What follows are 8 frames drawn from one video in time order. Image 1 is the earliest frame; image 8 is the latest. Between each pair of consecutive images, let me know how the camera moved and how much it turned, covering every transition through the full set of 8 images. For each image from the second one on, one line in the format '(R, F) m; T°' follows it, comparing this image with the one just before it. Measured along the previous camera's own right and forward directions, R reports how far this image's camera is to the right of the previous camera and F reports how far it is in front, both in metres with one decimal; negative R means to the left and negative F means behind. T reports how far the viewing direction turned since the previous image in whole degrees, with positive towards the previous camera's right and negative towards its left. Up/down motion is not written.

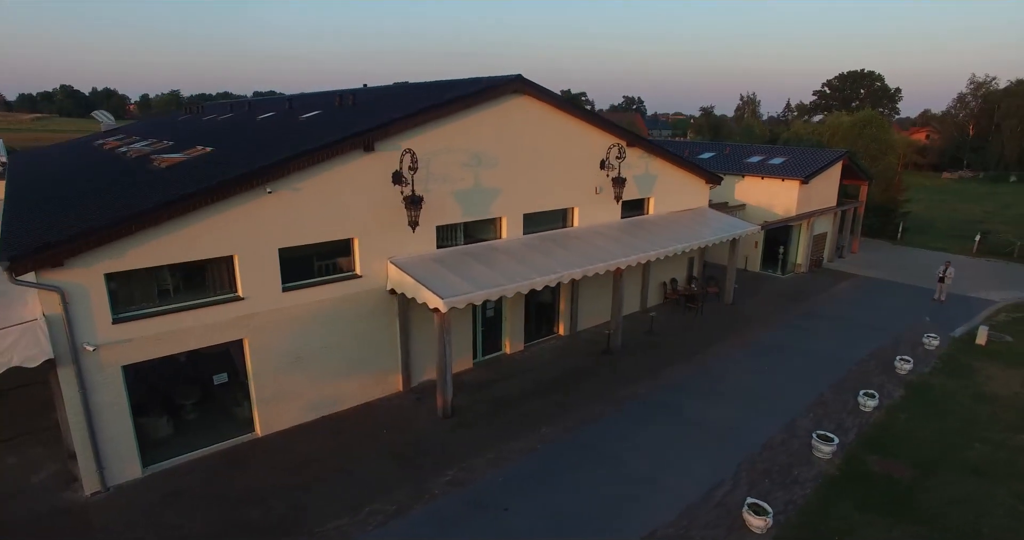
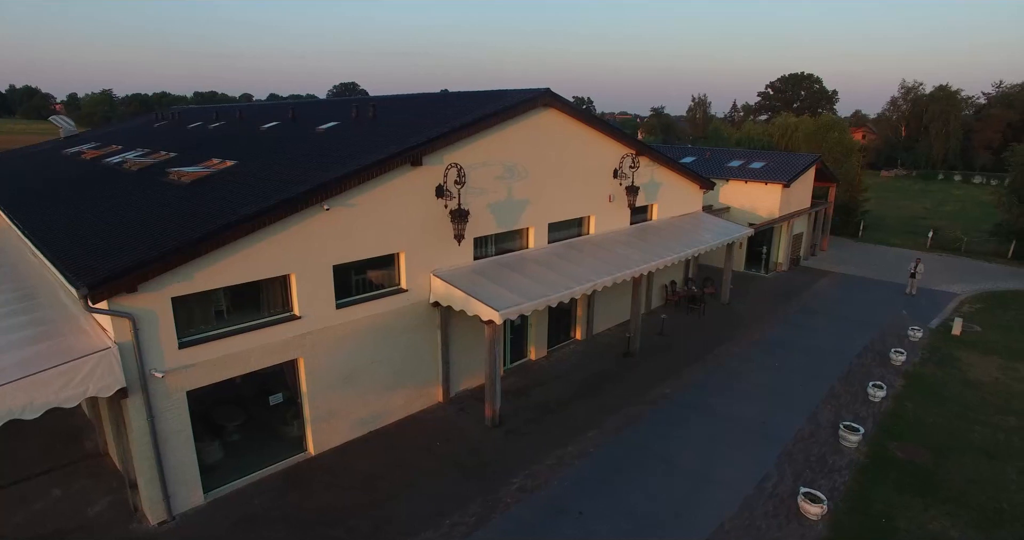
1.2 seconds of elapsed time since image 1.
(-2.0, -0.2) m; +6°
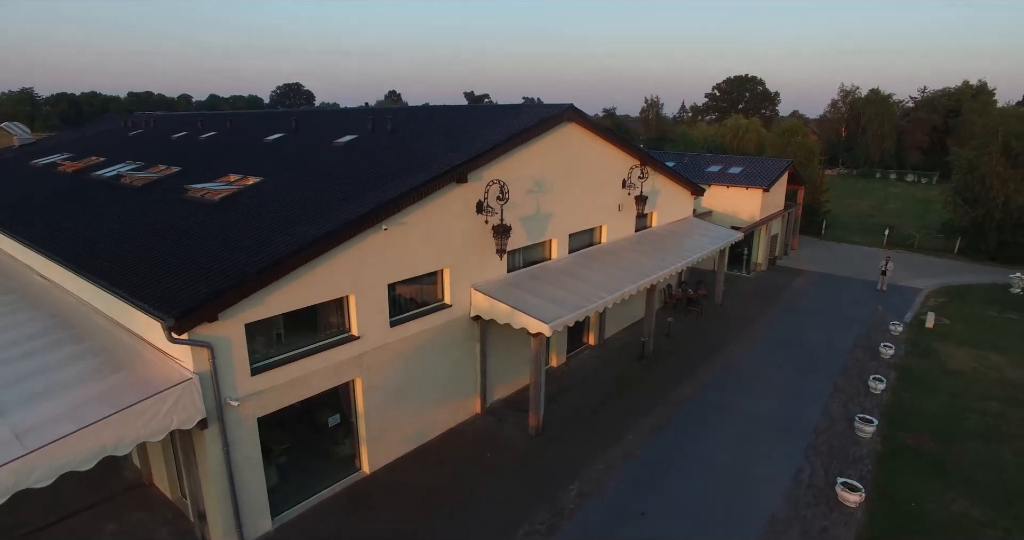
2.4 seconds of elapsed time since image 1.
(-1.9, -0.2) m; +5°
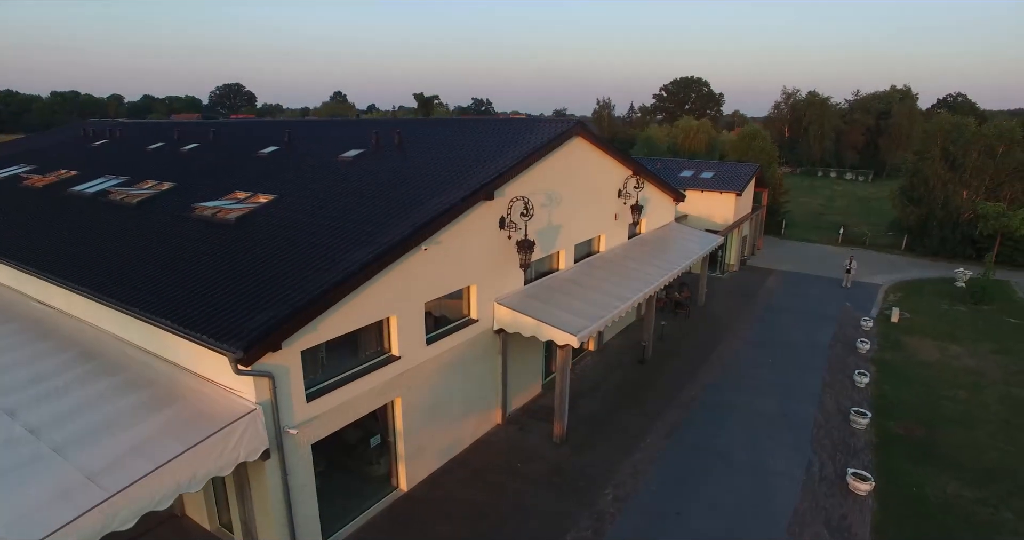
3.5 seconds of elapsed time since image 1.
(-1.6, -0.2) m; +5°
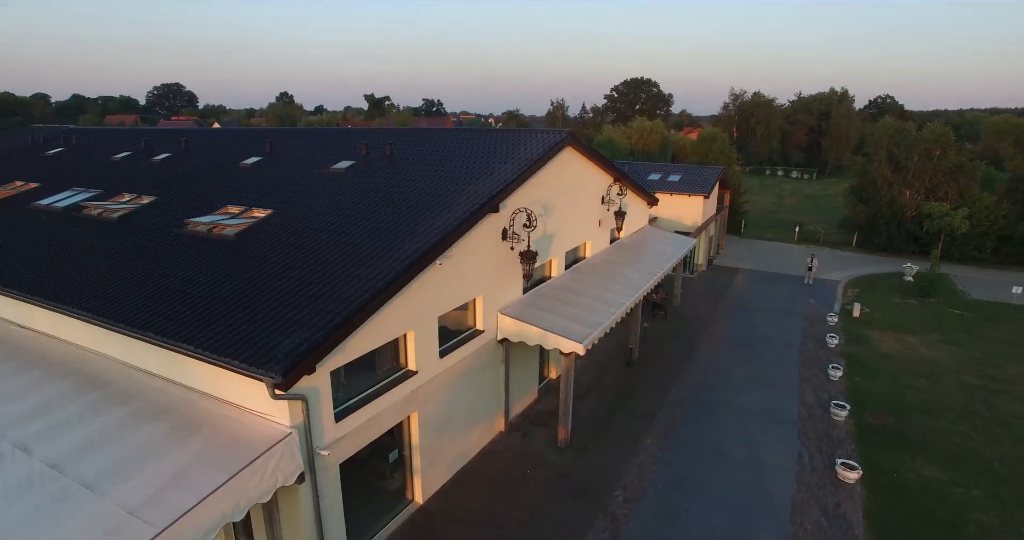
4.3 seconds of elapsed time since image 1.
(-1.1, -0.2) m; +5°
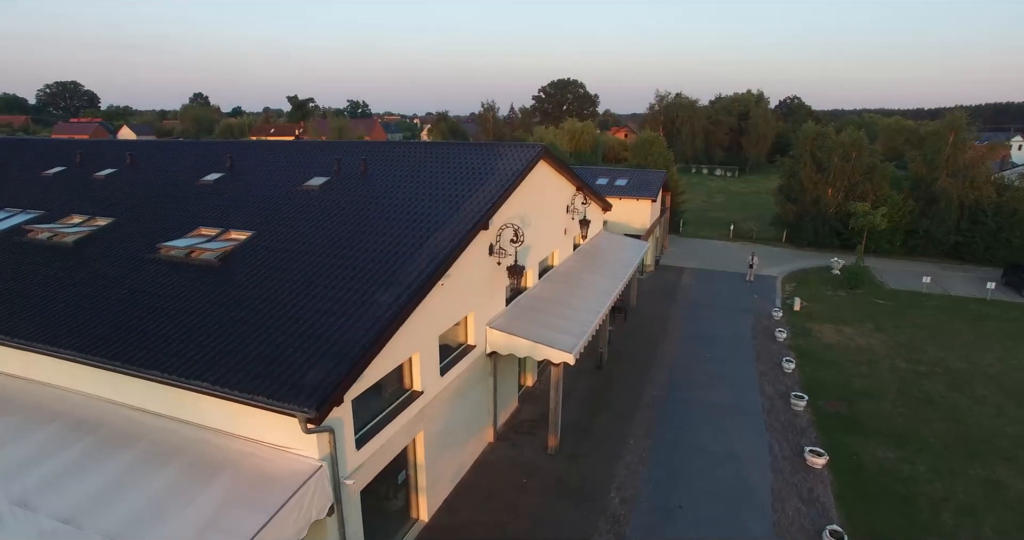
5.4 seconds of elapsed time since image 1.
(-1.3, -0.2) m; +7°
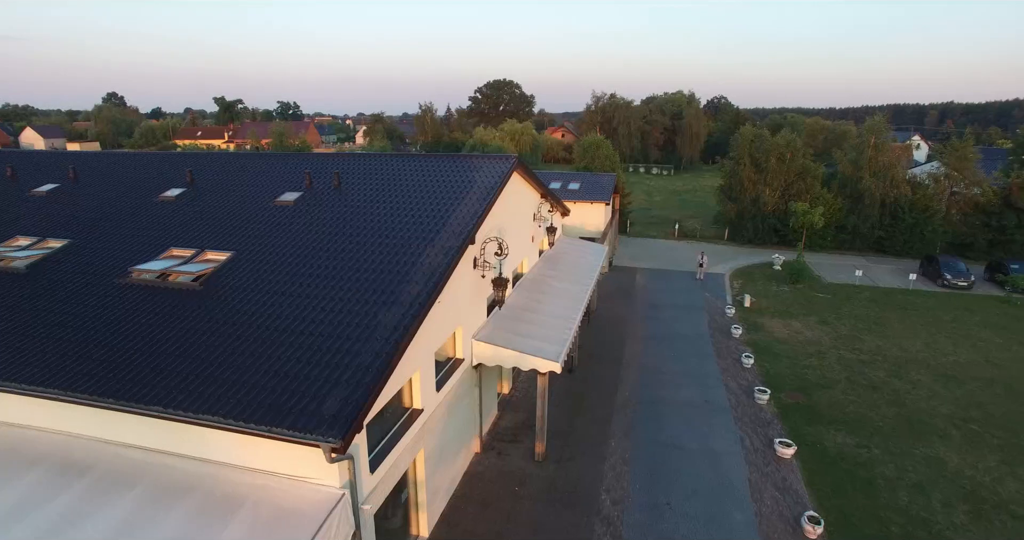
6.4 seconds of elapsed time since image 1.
(-1.1, -0.1) m; +6°
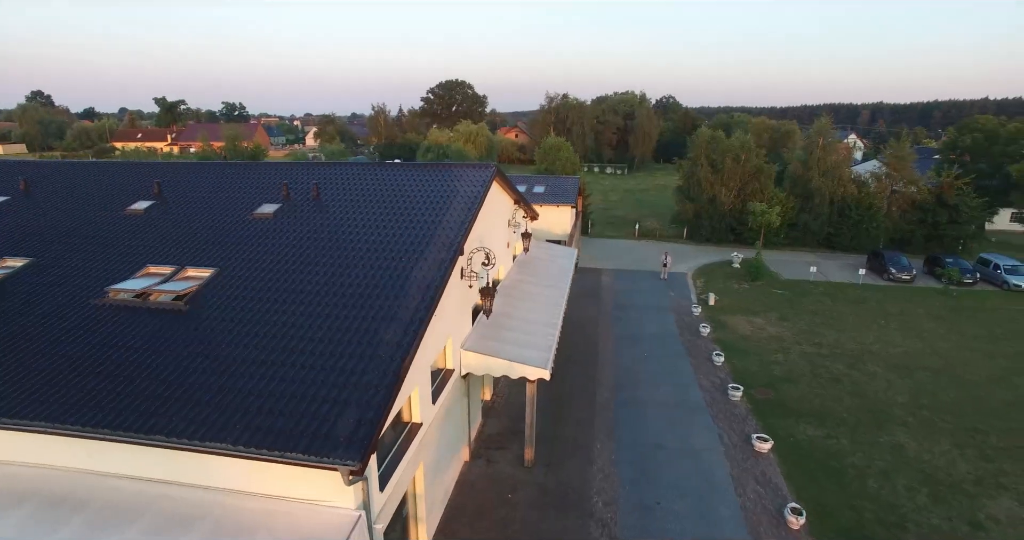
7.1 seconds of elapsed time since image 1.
(-0.8, -0.1) m; +5°
